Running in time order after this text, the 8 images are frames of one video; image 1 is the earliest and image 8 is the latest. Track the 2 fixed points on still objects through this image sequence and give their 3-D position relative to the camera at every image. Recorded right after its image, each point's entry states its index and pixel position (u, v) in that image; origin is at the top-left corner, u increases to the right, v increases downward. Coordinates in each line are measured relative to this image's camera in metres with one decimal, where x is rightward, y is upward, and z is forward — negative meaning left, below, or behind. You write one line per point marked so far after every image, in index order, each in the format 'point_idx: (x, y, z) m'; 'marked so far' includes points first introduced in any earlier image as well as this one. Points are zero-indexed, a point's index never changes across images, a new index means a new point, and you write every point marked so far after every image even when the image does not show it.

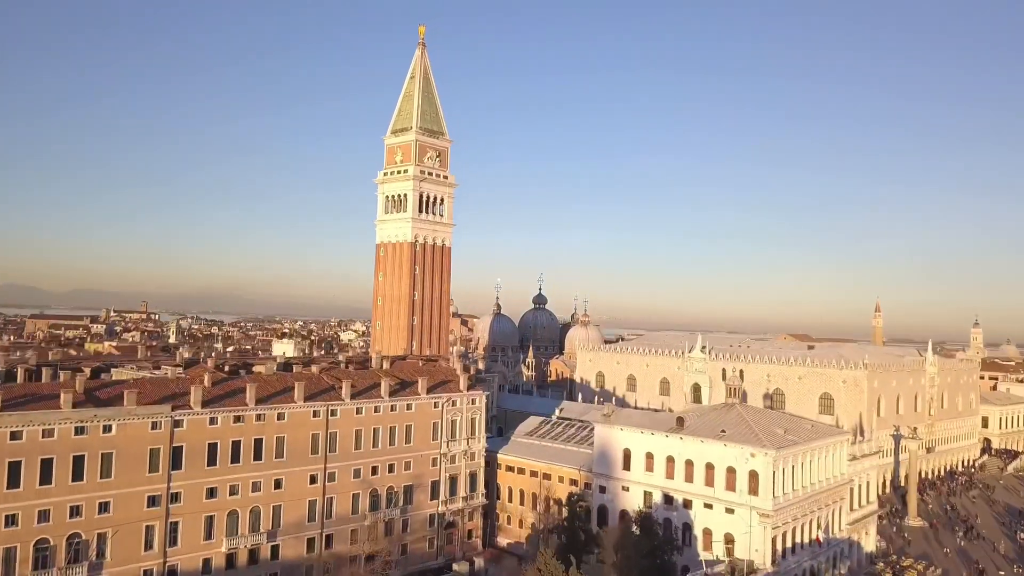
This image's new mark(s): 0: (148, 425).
0: (-9.0, -3.4, +19.4) m
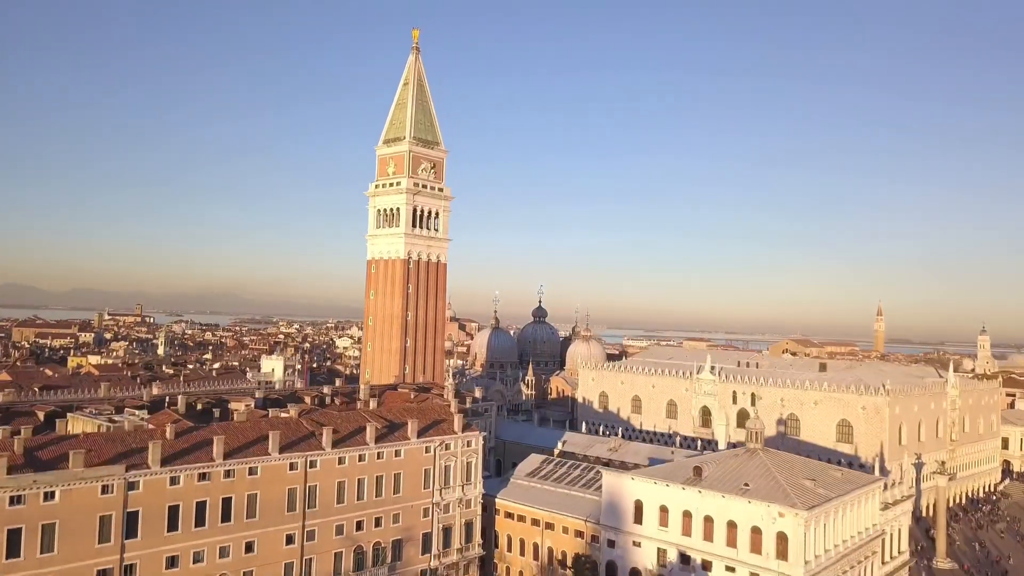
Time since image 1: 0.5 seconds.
0: (-9.0, -4.3, +17.0) m
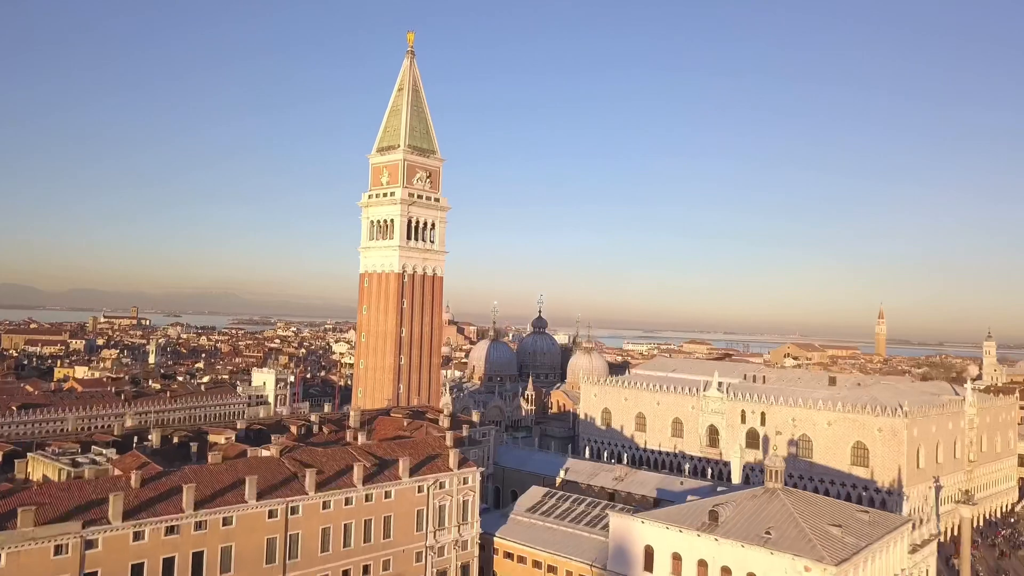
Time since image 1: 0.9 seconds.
0: (-9.0, -5.1, +15.3) m
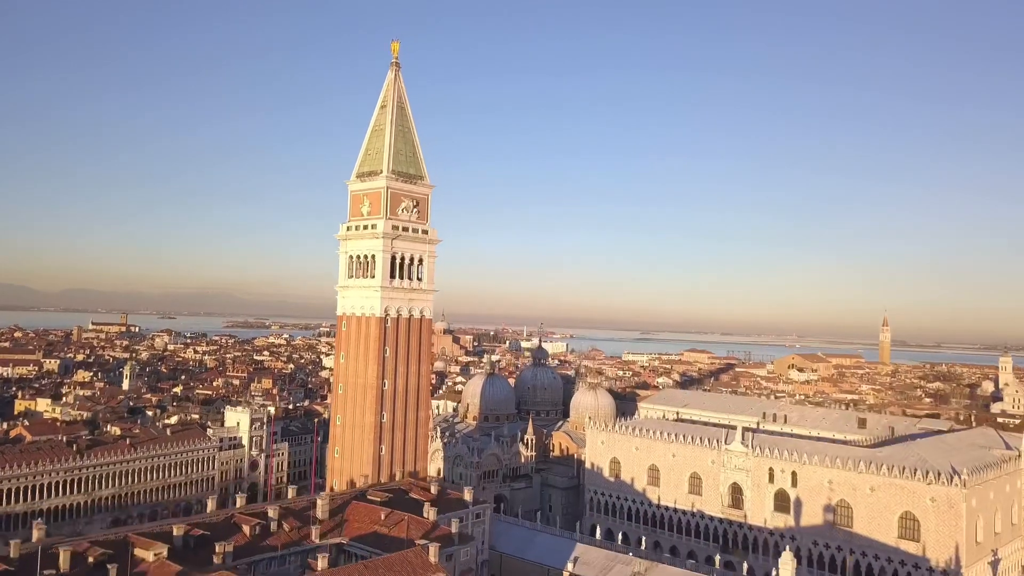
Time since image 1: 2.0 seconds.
0: (-8.9, -7.0, +10.6) m
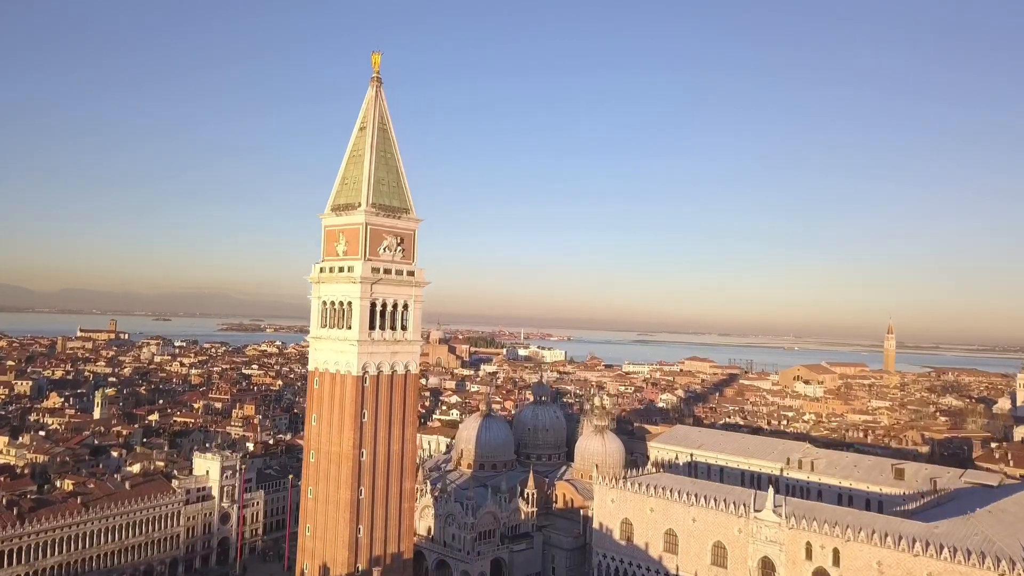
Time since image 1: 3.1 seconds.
0: (-8.9, -8.9, +5.9) m
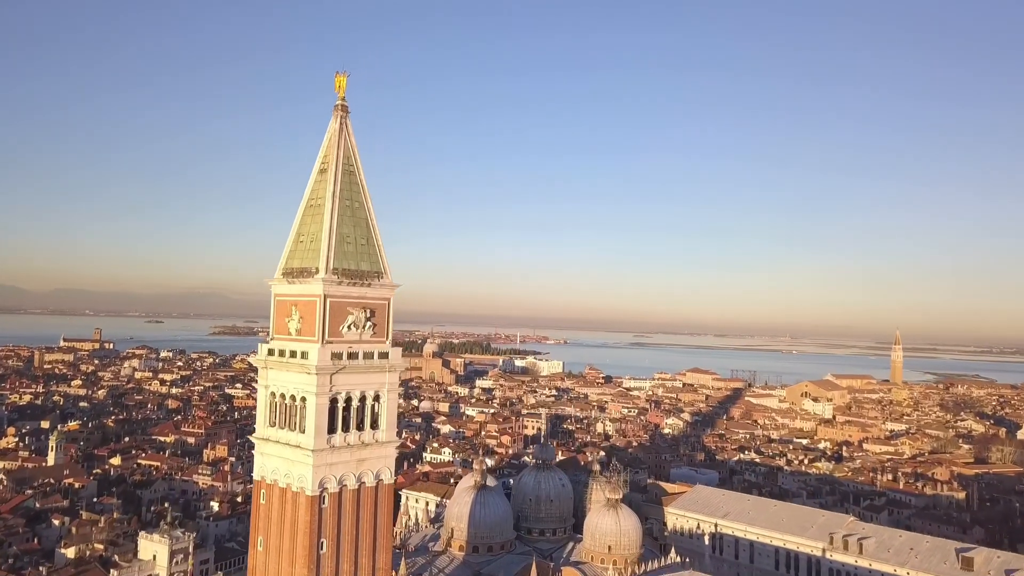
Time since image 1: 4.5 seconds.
0: (-8.7, -11.5, -0.5) m
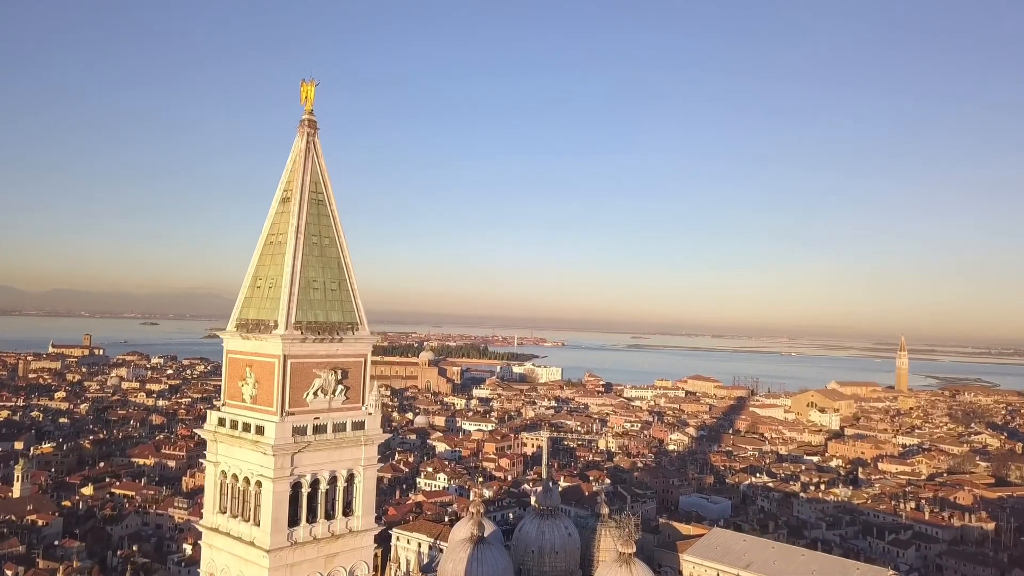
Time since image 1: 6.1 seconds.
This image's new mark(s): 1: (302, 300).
0: (-8.6, -12.8, -4.6) m
1: (-4.9, -0.3, +18.4) m
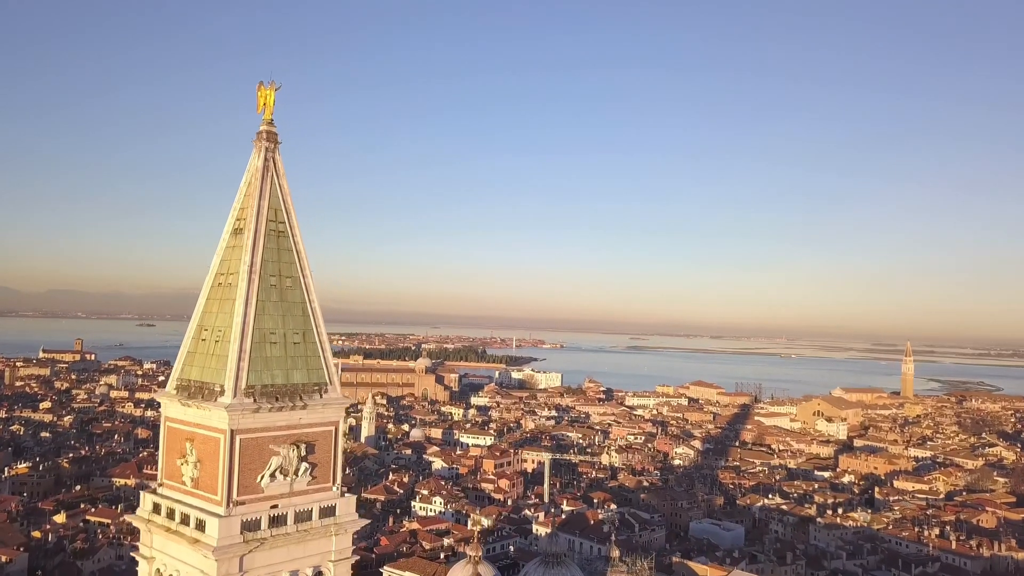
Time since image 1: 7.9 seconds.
0: (-8.4, -13.8, -8.3) m
1: (-4.8, -1.3, +14.7) m
